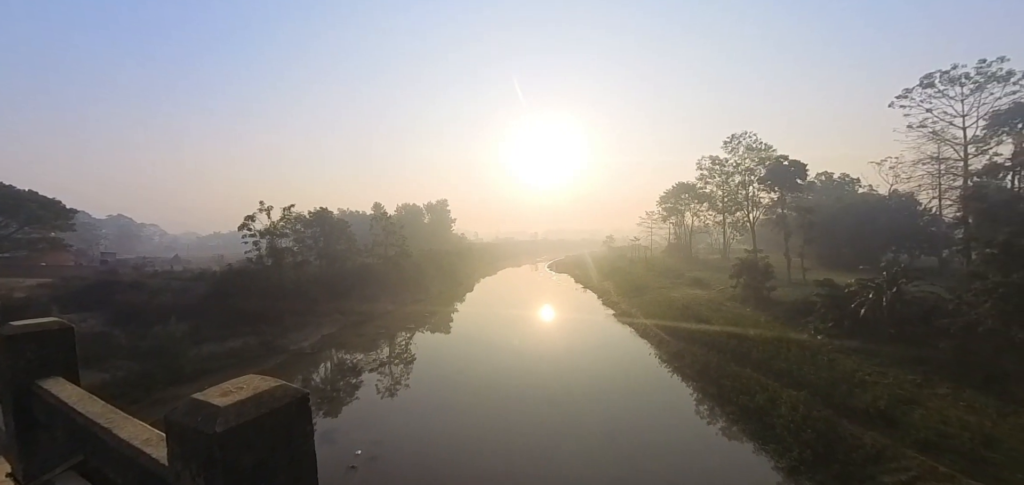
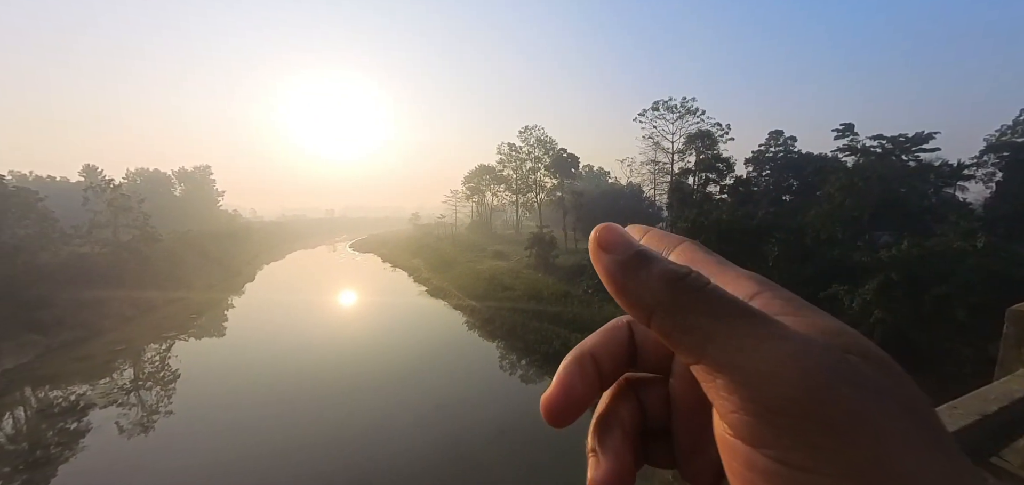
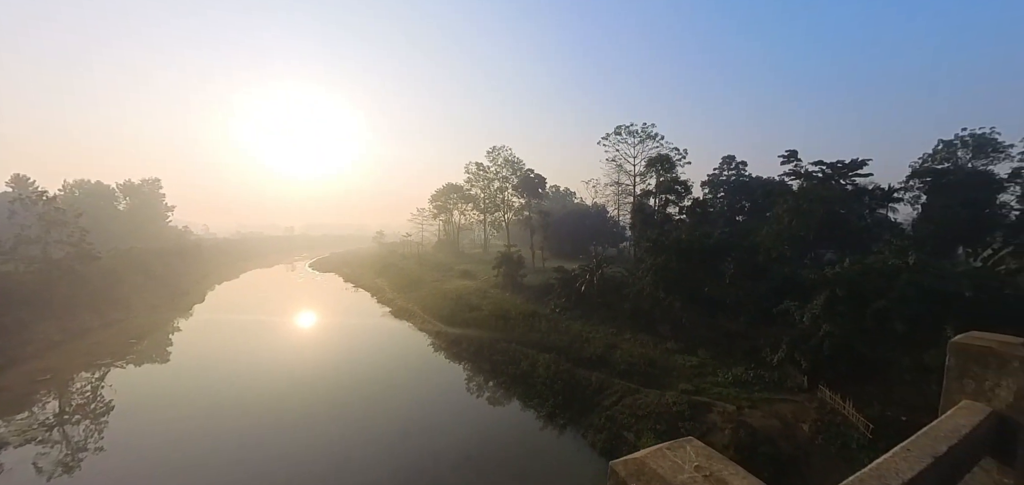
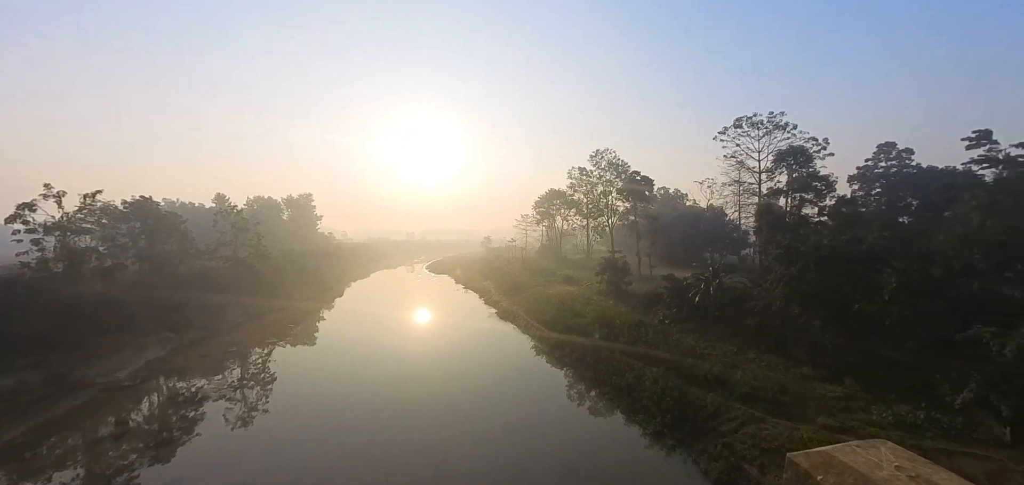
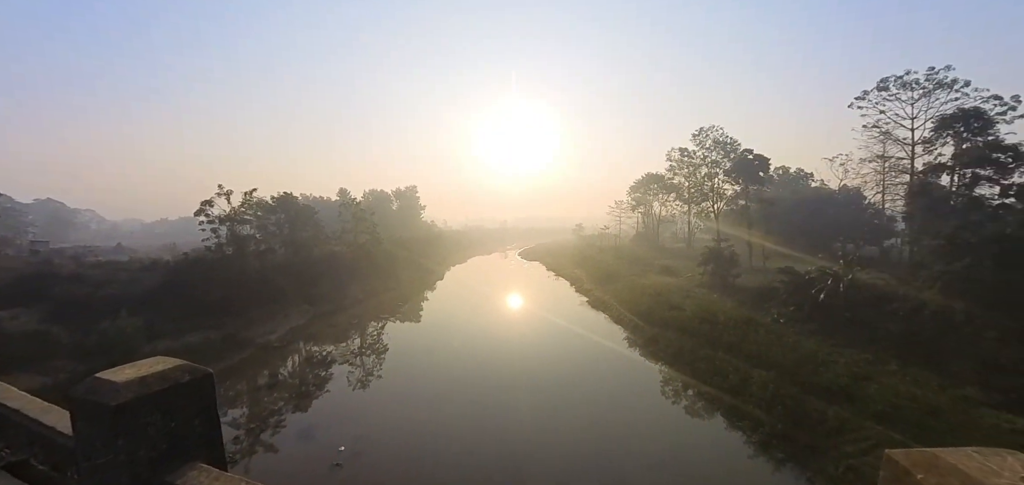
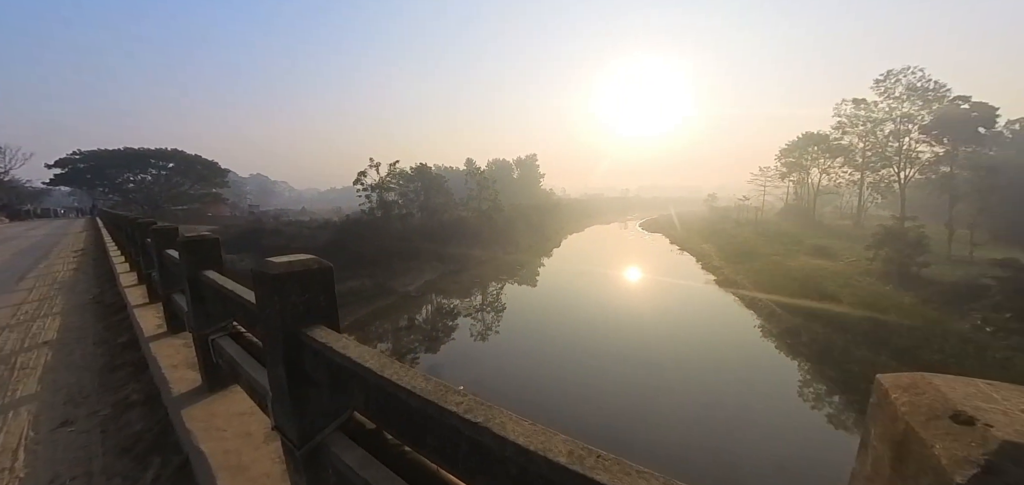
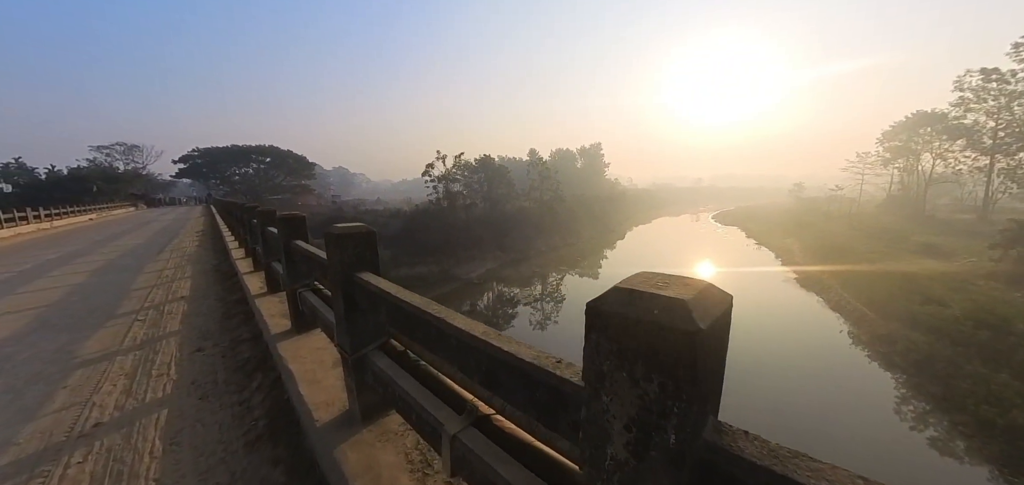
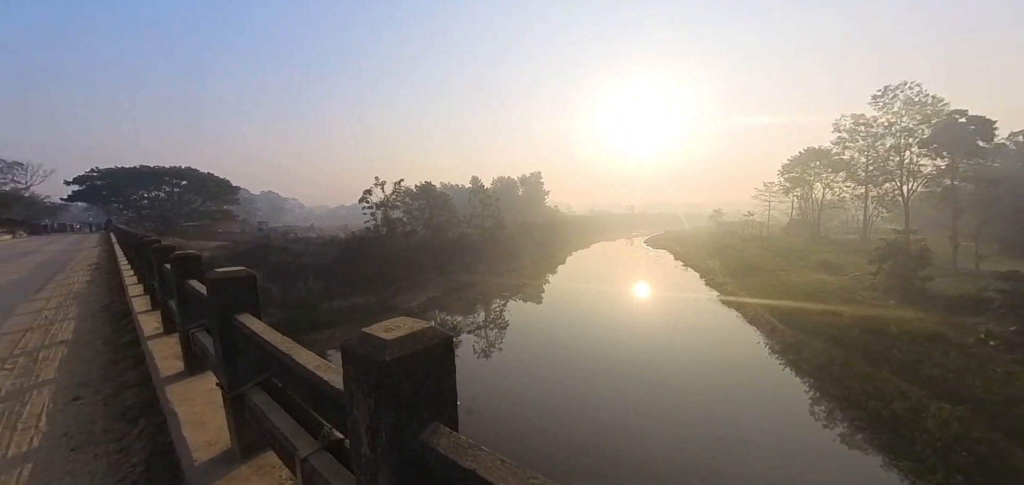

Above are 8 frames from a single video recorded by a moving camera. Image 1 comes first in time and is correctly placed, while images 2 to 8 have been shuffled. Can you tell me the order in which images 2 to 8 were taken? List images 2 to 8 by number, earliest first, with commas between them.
8, 7, 6, 5, 4, 3, 2
